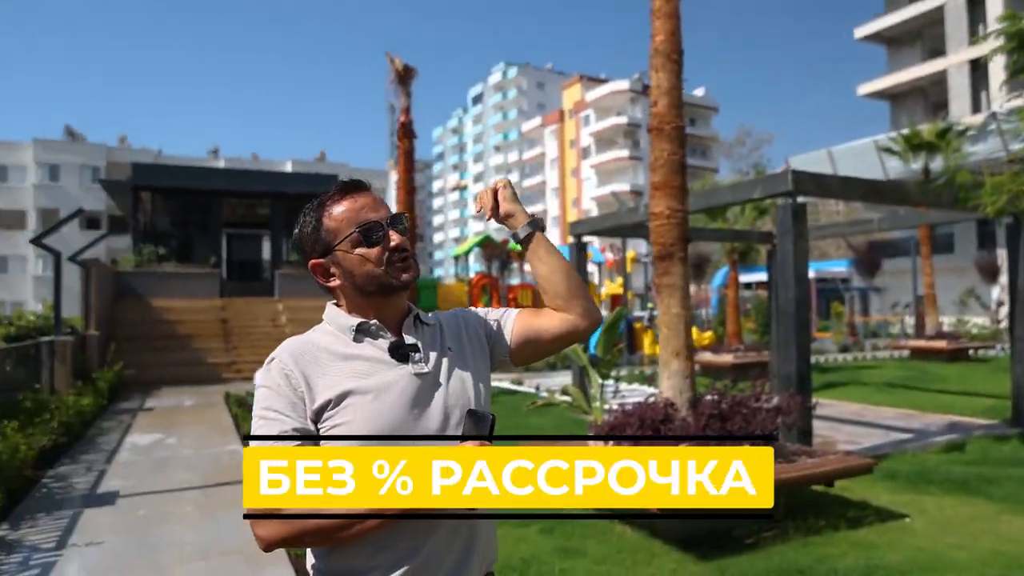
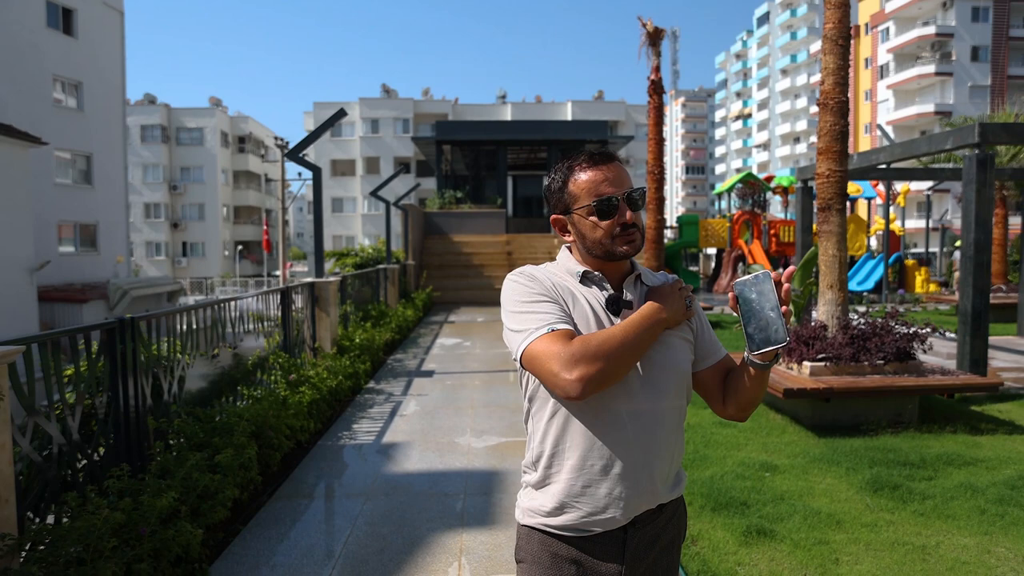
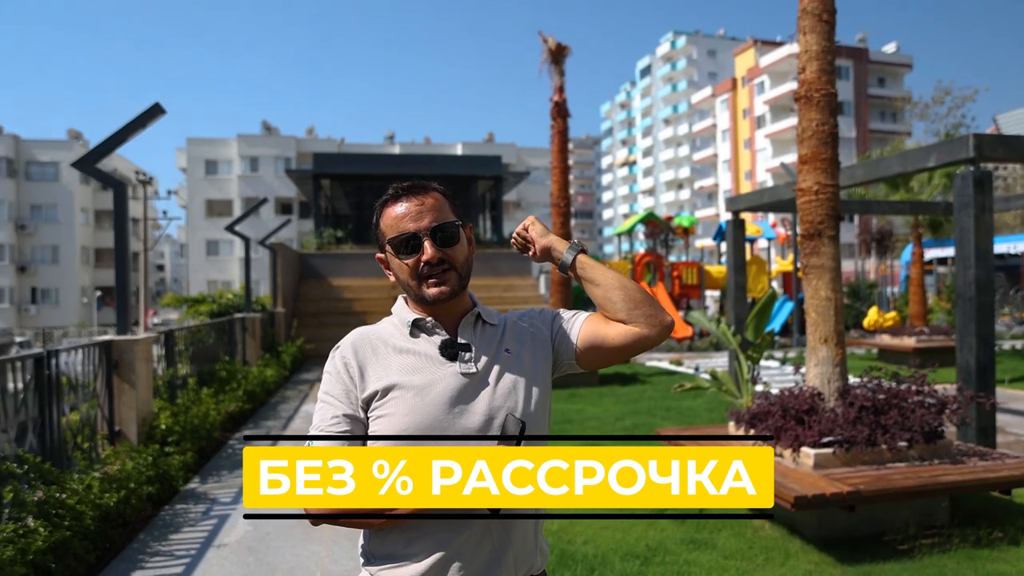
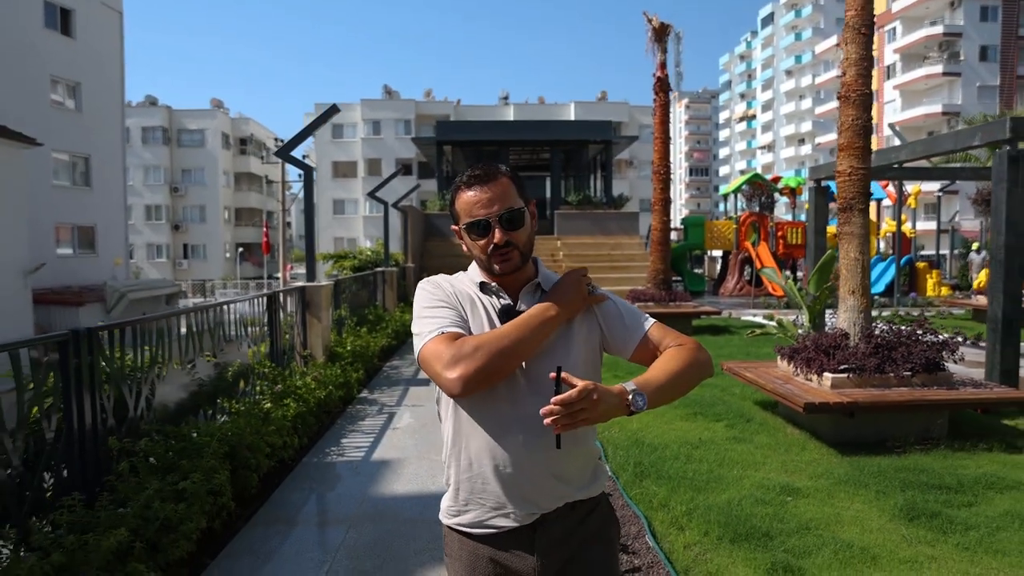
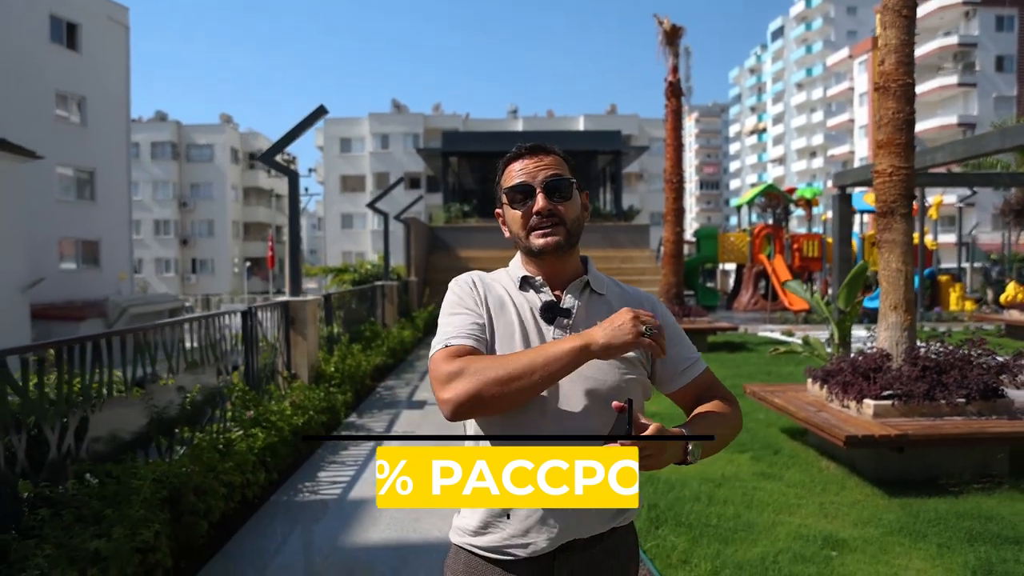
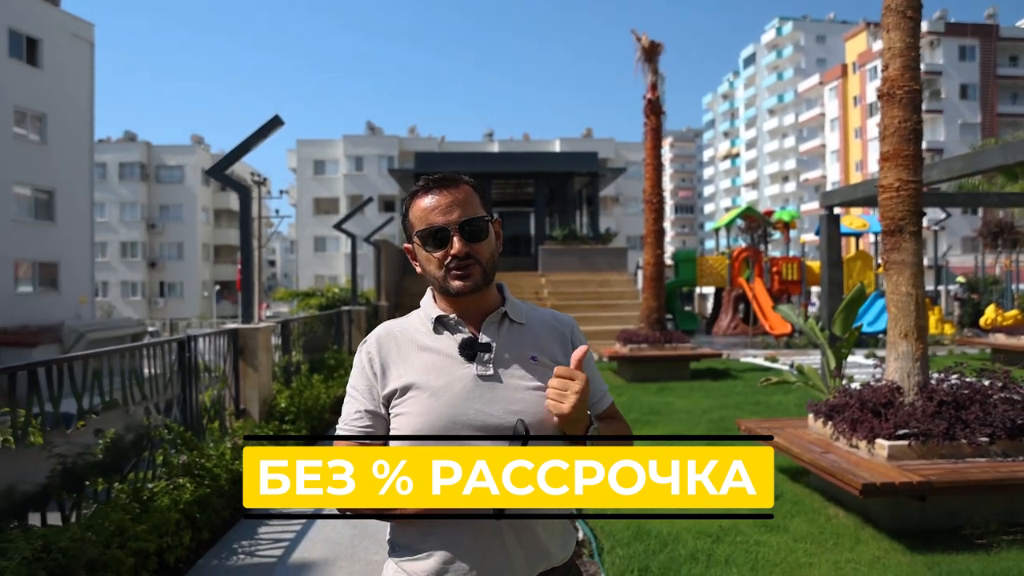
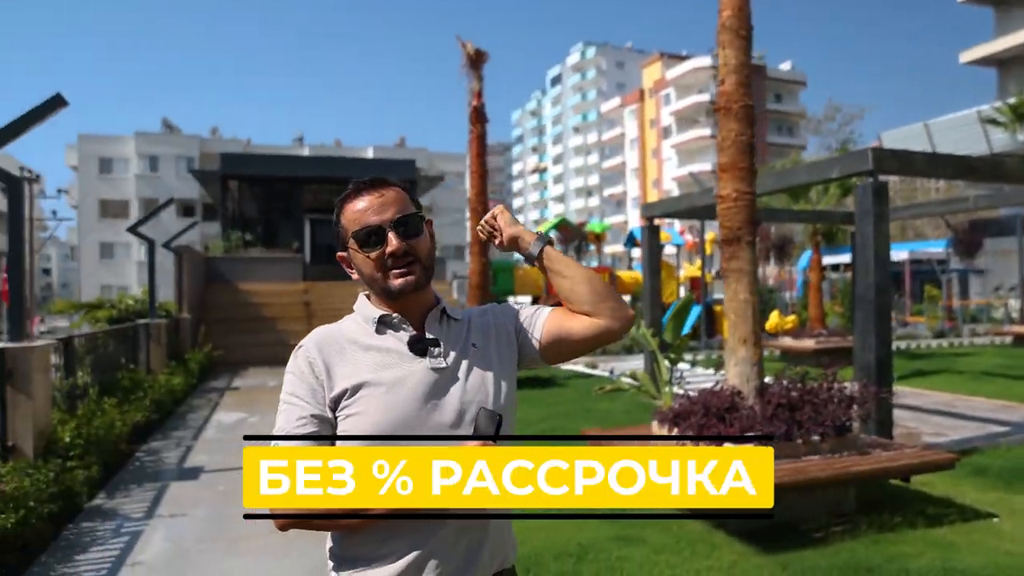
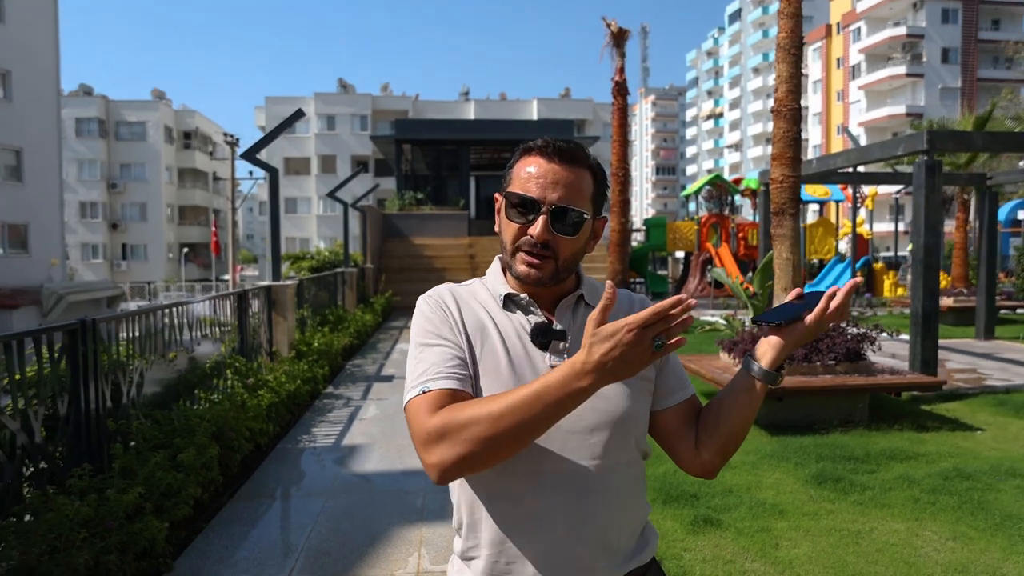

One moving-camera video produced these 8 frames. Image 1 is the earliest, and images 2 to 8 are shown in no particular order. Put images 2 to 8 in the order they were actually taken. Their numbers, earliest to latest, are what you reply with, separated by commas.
7, 3, 6, 5, 4, 2, 8
